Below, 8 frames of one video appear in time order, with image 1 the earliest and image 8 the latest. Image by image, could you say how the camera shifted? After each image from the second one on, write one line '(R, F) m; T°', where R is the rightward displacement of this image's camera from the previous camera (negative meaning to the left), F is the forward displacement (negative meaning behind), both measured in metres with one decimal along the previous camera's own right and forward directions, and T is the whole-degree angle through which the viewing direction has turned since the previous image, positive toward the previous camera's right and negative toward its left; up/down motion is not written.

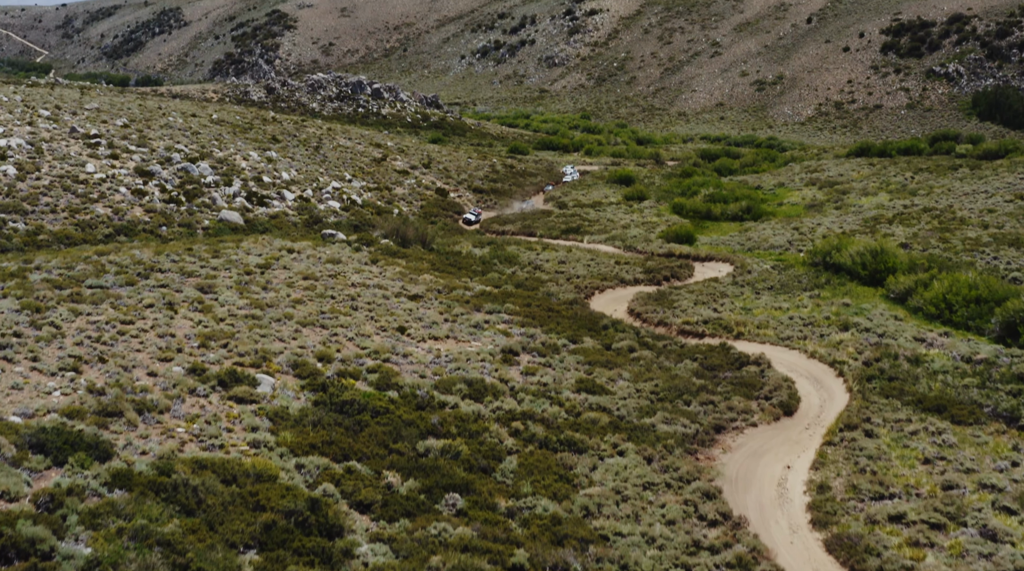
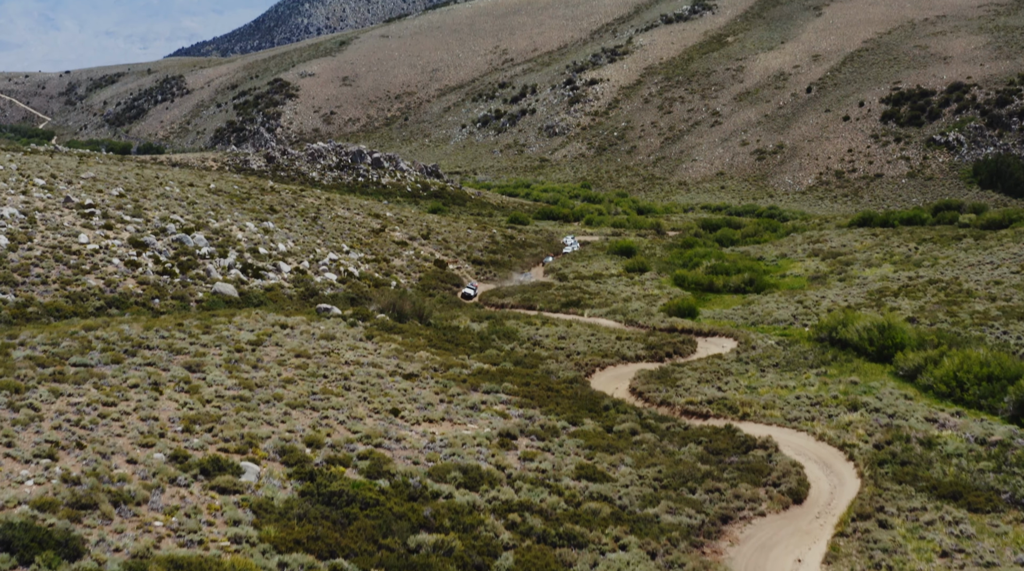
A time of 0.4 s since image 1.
(+0.1, +0.7) m; 0°
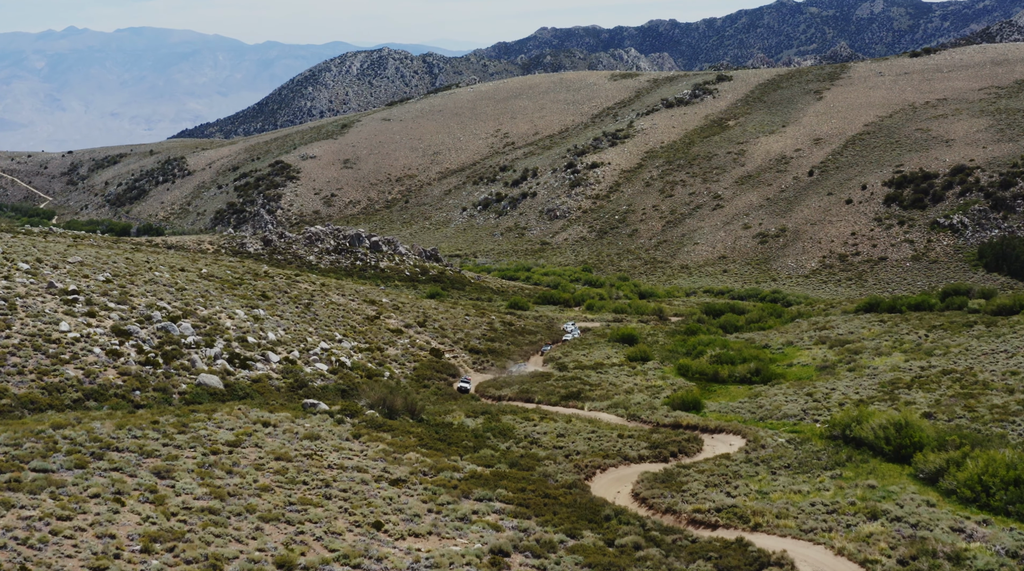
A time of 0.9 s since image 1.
(+0.2, +1.4) m; 0°
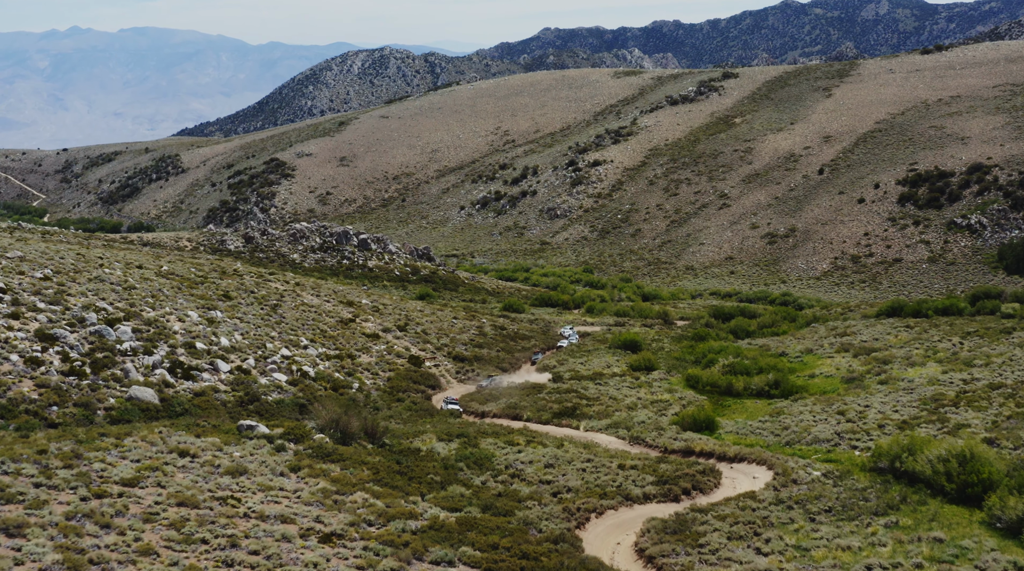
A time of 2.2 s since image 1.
(+0.5, +5.2) m; 0°
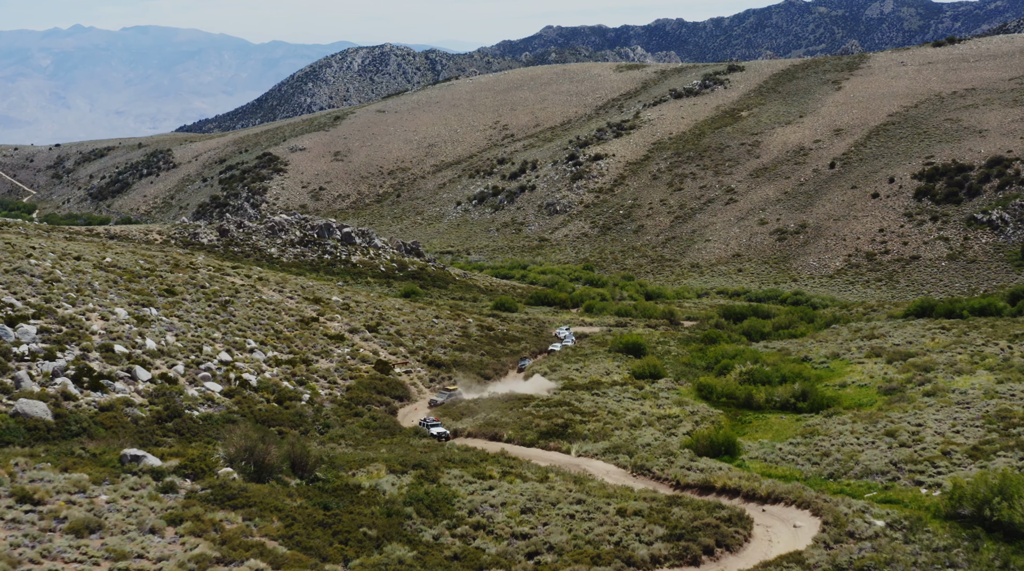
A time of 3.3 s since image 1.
(+0.6, +5.9) m; 0°
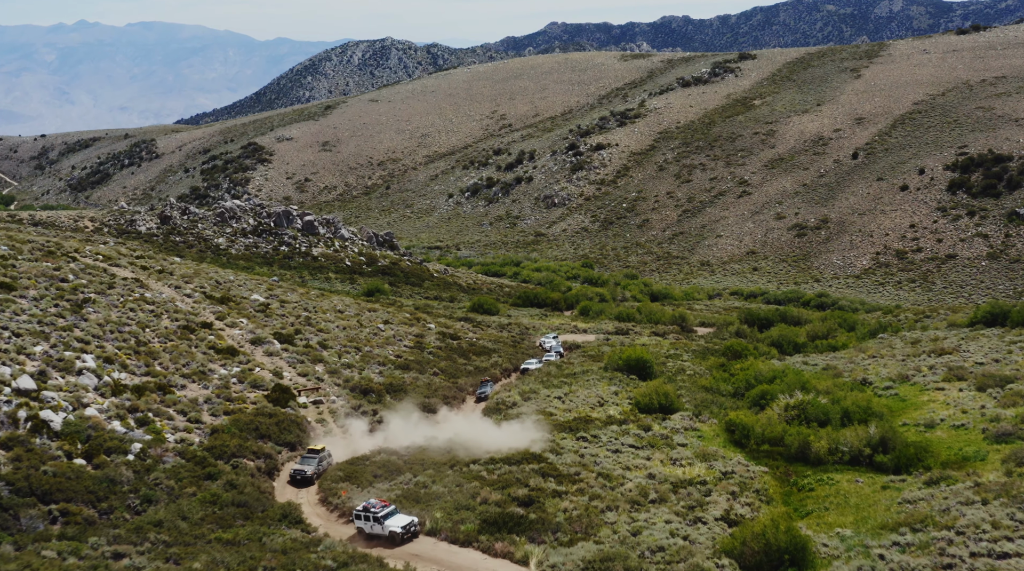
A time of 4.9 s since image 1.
(+1.1, +10.7) m; 0°
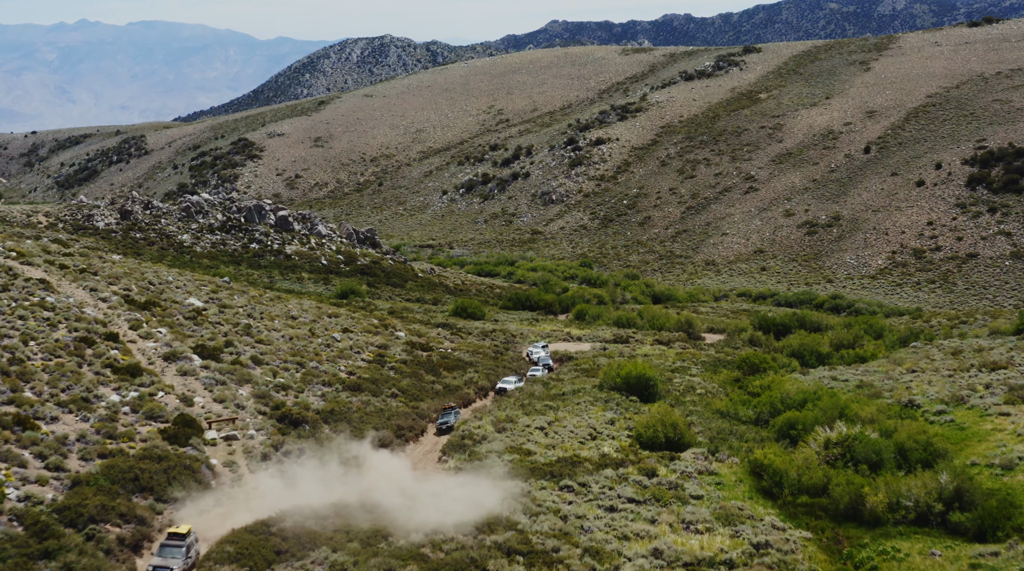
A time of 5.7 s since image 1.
(+0.6, +5.6) m; 0°
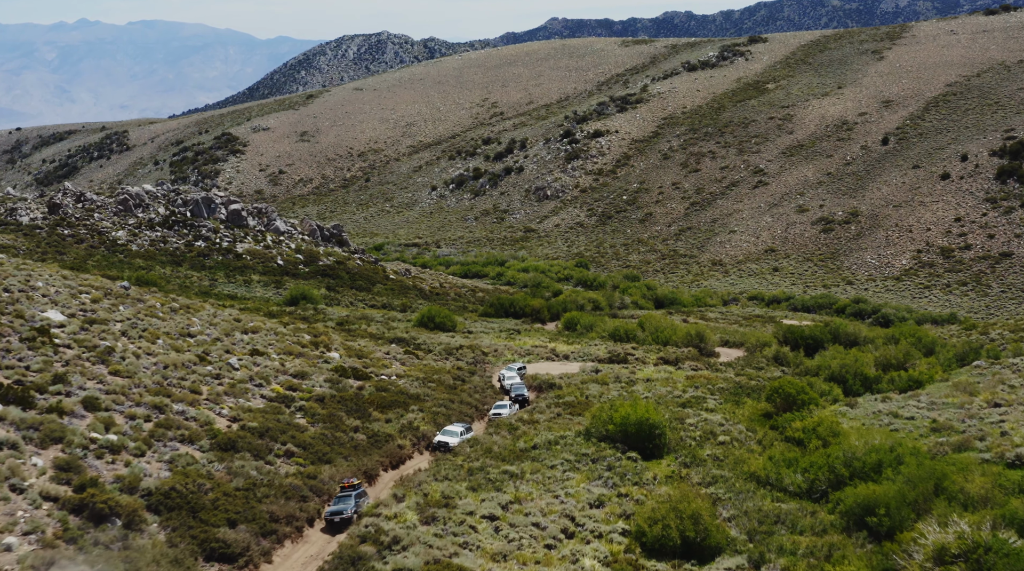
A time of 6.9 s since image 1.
(+0.9, +8.0) m; 0°
